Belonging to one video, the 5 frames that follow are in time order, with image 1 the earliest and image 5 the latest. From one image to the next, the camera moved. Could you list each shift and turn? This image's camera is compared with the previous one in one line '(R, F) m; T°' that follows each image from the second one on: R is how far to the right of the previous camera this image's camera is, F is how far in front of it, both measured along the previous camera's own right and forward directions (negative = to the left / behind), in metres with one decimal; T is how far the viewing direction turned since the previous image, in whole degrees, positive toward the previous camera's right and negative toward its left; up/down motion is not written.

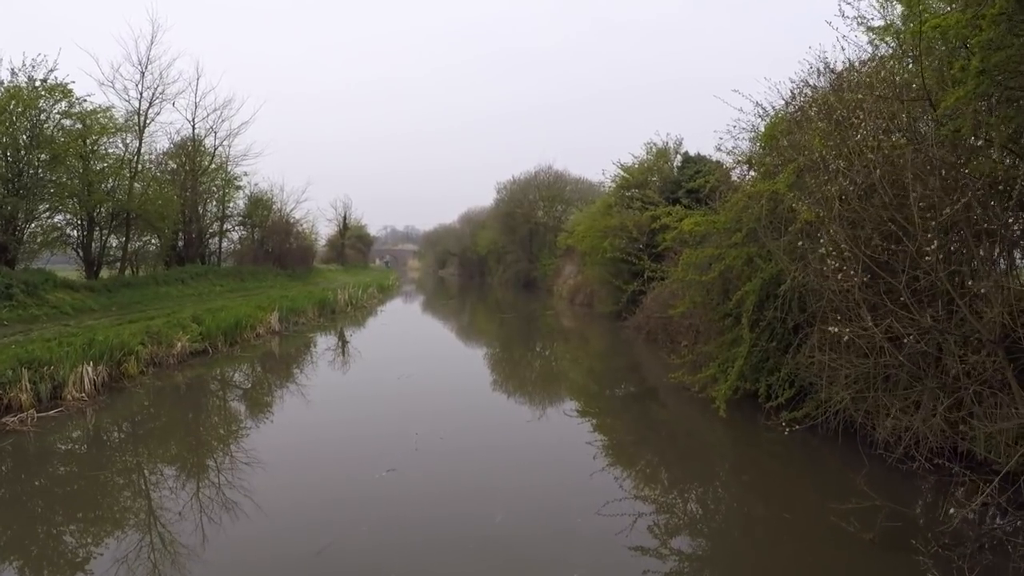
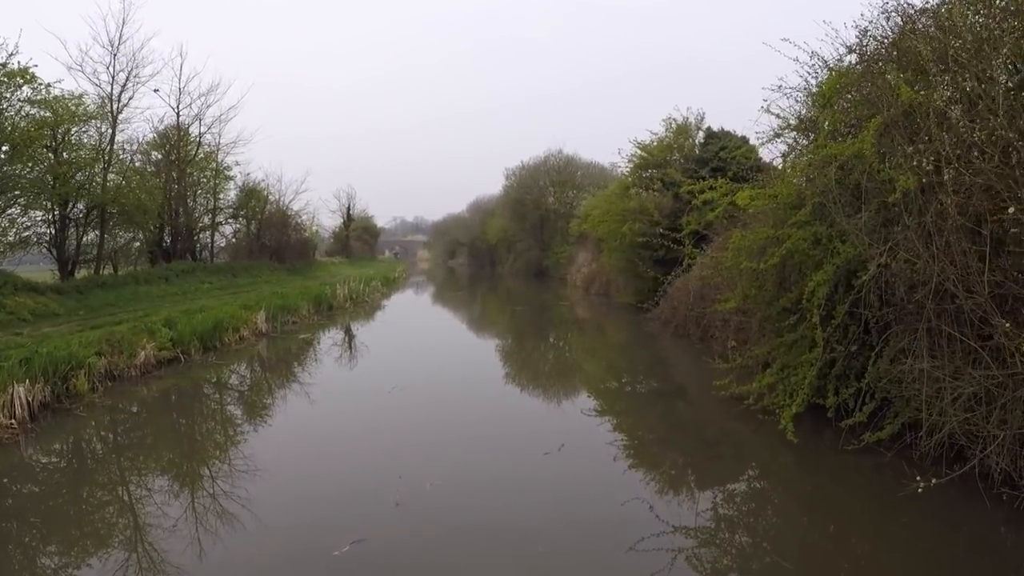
(0.0, +1.6) m; -1°
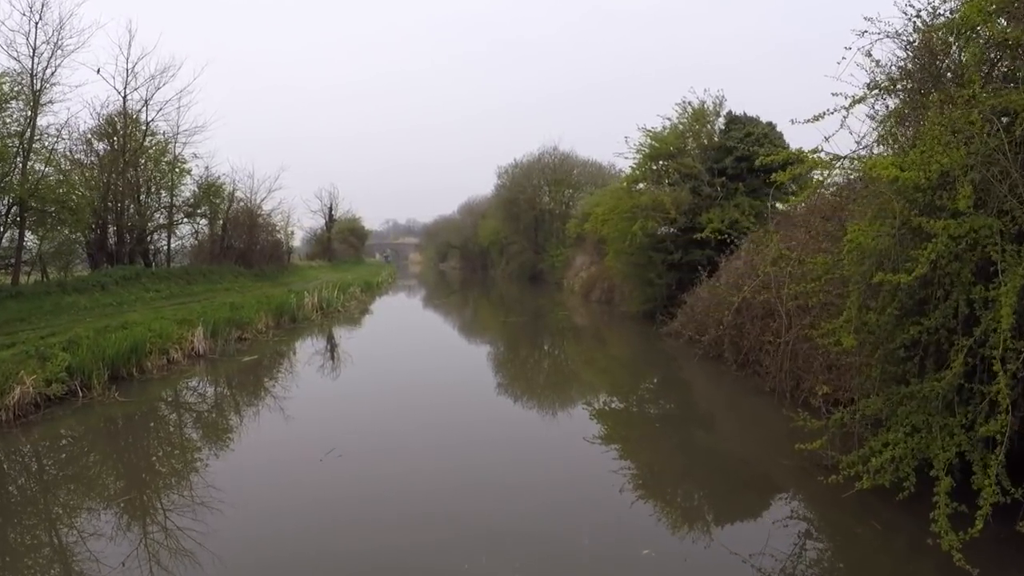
(0.0, +2.4) m; +1°
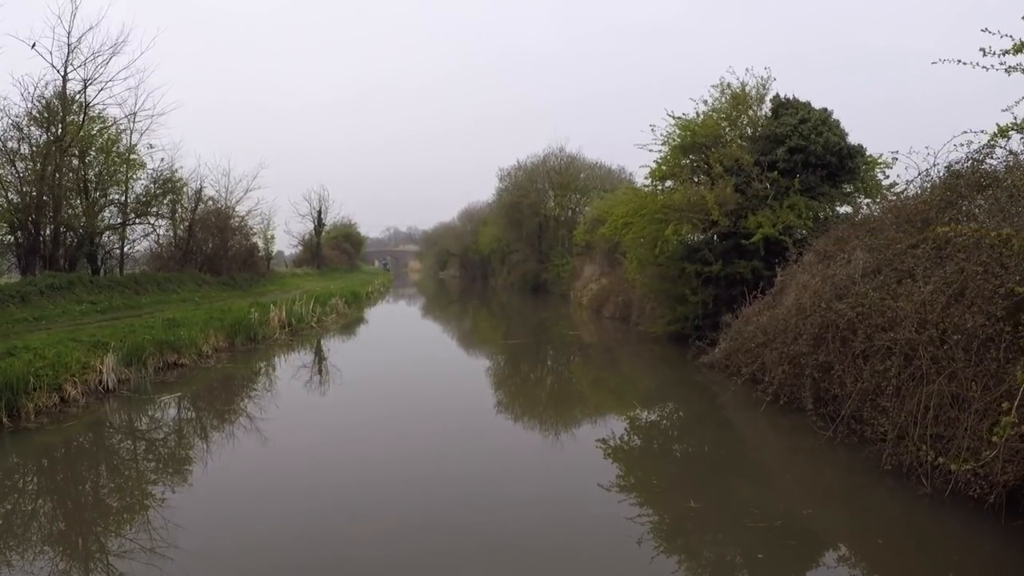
(0.0, +2.6) m; 0°
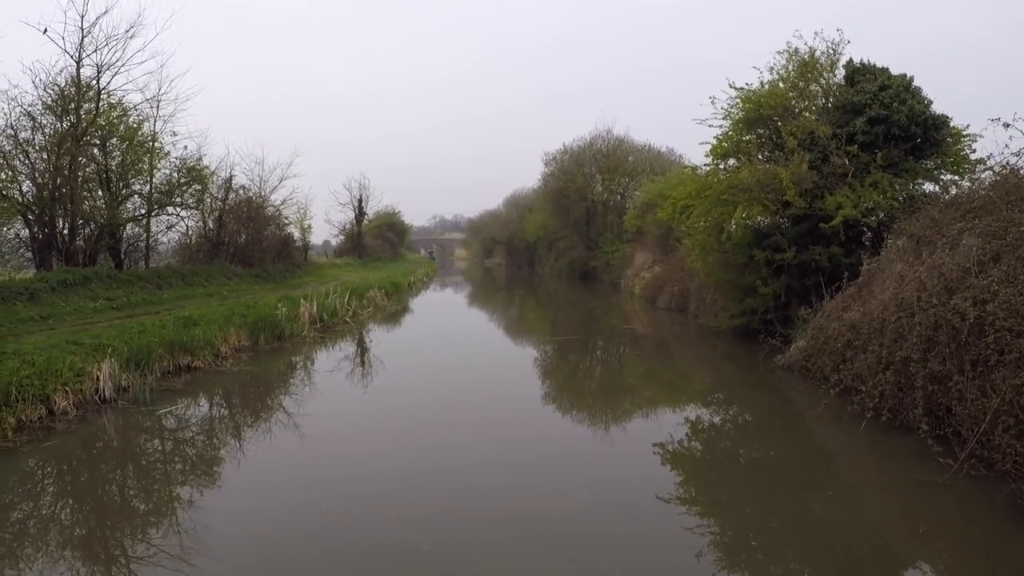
(0.0, +1.3) m; -4°
